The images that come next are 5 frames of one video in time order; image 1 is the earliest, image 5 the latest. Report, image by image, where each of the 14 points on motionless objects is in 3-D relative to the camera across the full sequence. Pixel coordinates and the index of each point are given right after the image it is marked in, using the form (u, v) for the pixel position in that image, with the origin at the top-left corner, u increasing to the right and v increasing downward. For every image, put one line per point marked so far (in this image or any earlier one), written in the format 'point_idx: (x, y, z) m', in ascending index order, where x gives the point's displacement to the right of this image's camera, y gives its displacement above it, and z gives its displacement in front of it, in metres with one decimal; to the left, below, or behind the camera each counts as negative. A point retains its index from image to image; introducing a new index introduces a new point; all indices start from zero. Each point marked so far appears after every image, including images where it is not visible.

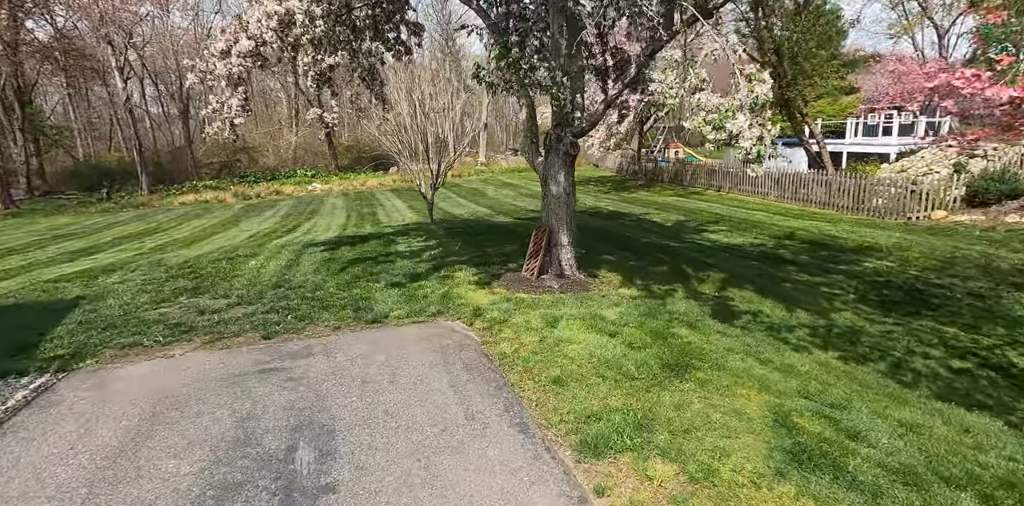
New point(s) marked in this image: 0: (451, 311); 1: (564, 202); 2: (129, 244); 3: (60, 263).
0: (-0.6, -0.6, +5.9) m
1: (+0.6, +0.6, +6.5) m
2: (-9.3, +0.2, +14.3) m
3: (-9.0, -0.2, +11.6) m
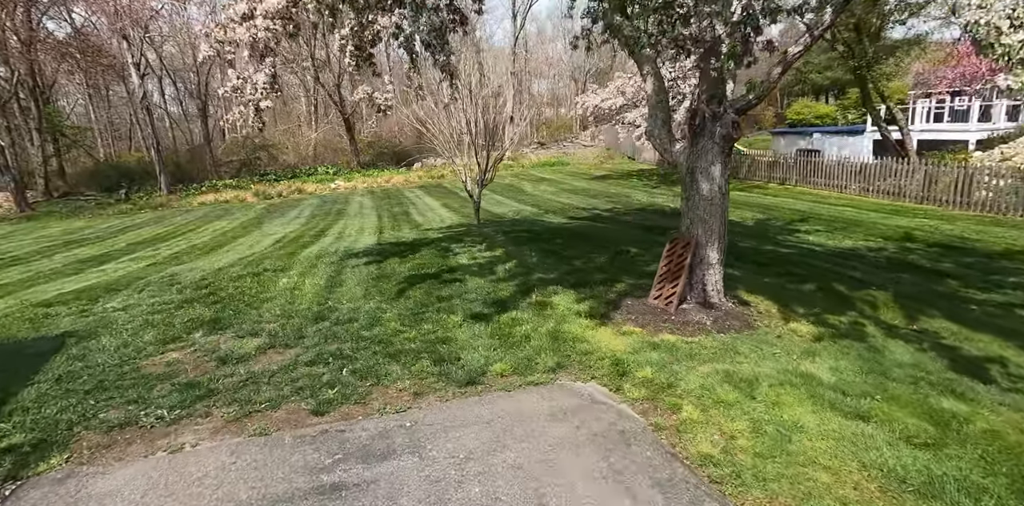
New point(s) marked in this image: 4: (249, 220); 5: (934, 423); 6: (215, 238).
0: (+0.4, -0.8, +4.1) m
1: (+1.6, +0.4, +4.7) m
2: (-8.1, 0.0, +12.8) m
3: (-7.7, -0.4, +10.1) m
4: (-8.5, +1.1, +18.8) m
5: (+2.2, -0.9, +3.1) m
6: (-7.3, +0.4, +14.4) m
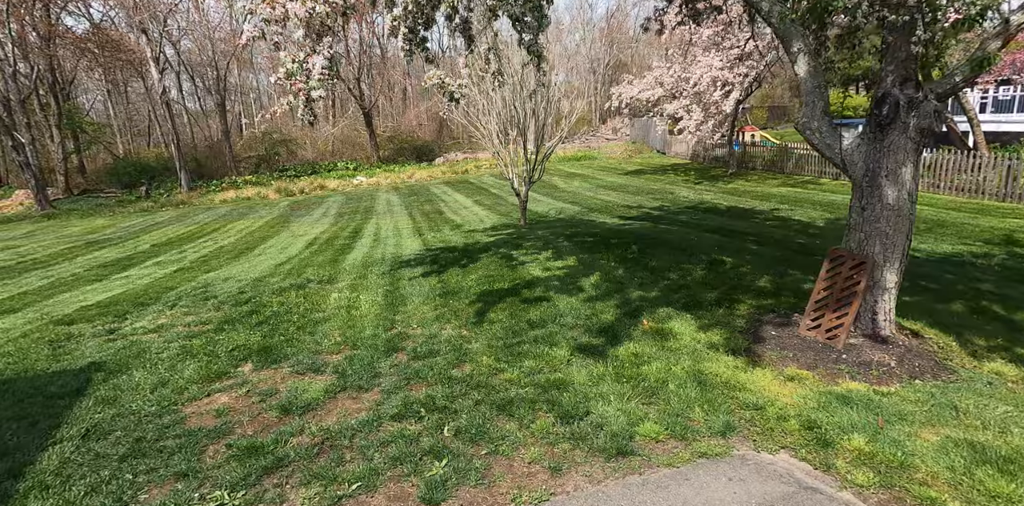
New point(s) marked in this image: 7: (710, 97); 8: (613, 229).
0: (+1.3, -0.9, +3.2) m
1: (+2.5, +0.2, +3.7) m
2: (-7.0, 0.0, +12.0) m
3: (-6.8, -0.5, +9.3) m
4: (-7.4, +1.1, +18.1) m
5: (+3.0, -1.0, +2.1) m
6: (-6.3, +0.3, +13.6) m
7: (+6.0, +4.7, +17.8) m
8: (+1.7, +0.4, +10.0) m
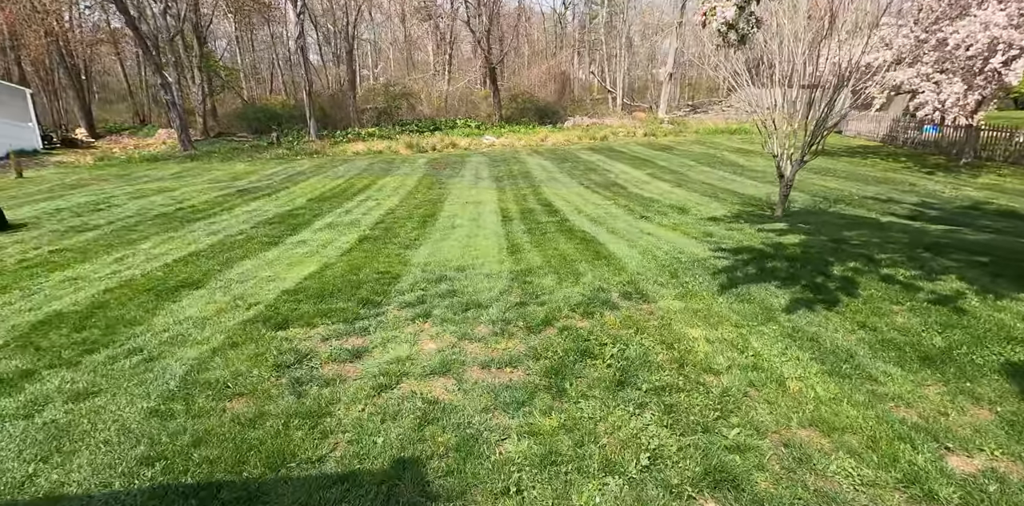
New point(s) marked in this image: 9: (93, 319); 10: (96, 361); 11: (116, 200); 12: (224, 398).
0: (+3.8, -1.4, +0.5) m
1: (+5.2, -0.3, +0.8) m
2: (-3.1, +0.7, +10.3) m
3: (-3.3, +0.1, +7.6) m
4: (-2.5, +2.1, +16.2) m
5: (+5.4, -1.8, -0.8) m
6: (-2.1, +1.0, +11.8) m
7: (+10.9, +4.5, +14.0) m
8: (+5.3, +0.2, +7.1) m
9: (-3.5, -0.6, +4.9) m
10: (-2.8, -0.7, +3.9) m
11: (-7.8, +1.0, +11.5) m
12: (-1.6, -0.8, +3.2) m
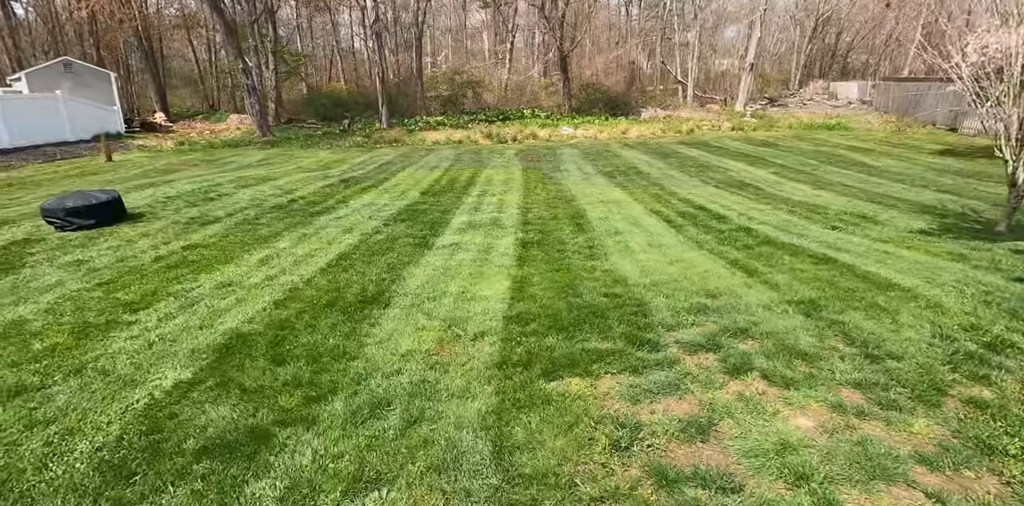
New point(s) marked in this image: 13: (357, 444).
0: (+5.5, -1.8, -0.8) m
1: (+6.9, -0.8, -0.6) m
2: (-0.8, +0.6, +9.3) m
3: (-1.1, 0.0, +6.6) m
4: (+0.2, +2.2, +15.2) m
5: (+7.0, -2.2, -2.2) m
6: (+0.3, +1.0, +10.7) m
7: (+13.6, +4.1, +12.1) m
8: (+7.4, -0.2, +5.6) m
9: (-1.5, -0.6, +4.0) m
10: (-0.9, -0.8, +3.0) m
11: (-5.3, +1.2, +10.8) m
12: (+0.3, -1.0, +2.2) m
13: (-0.7, -0.9, +2.7) m
